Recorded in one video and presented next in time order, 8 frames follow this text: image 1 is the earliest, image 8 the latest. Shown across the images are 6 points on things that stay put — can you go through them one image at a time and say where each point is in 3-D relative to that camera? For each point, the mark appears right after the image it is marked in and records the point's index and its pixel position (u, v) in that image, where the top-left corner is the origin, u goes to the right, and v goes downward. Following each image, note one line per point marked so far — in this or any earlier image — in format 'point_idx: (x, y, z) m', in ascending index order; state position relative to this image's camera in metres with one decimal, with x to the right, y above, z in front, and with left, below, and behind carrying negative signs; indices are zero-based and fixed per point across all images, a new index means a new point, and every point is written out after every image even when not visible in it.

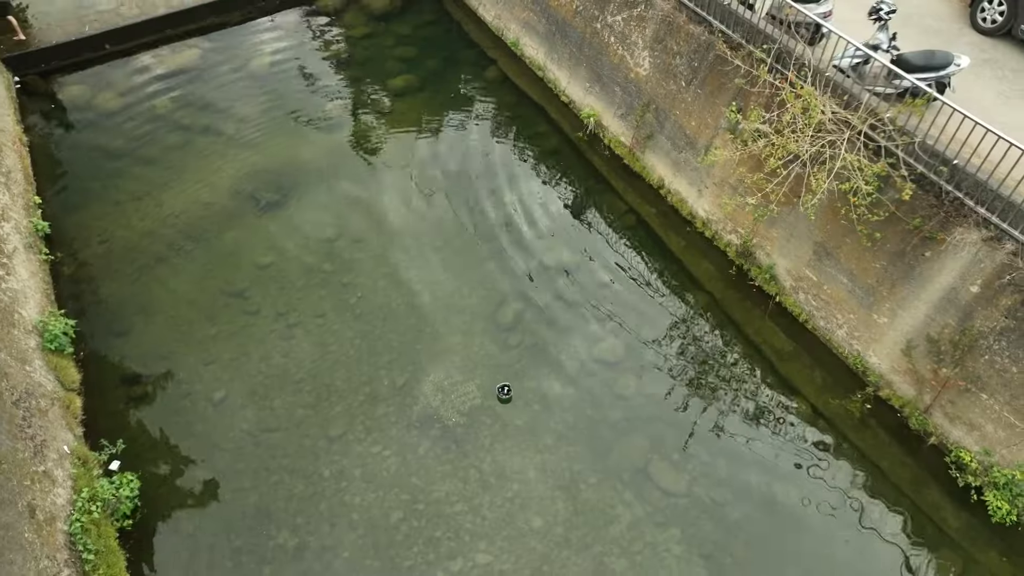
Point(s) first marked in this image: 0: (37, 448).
0: (-4.2, -1.4, +6.3) m
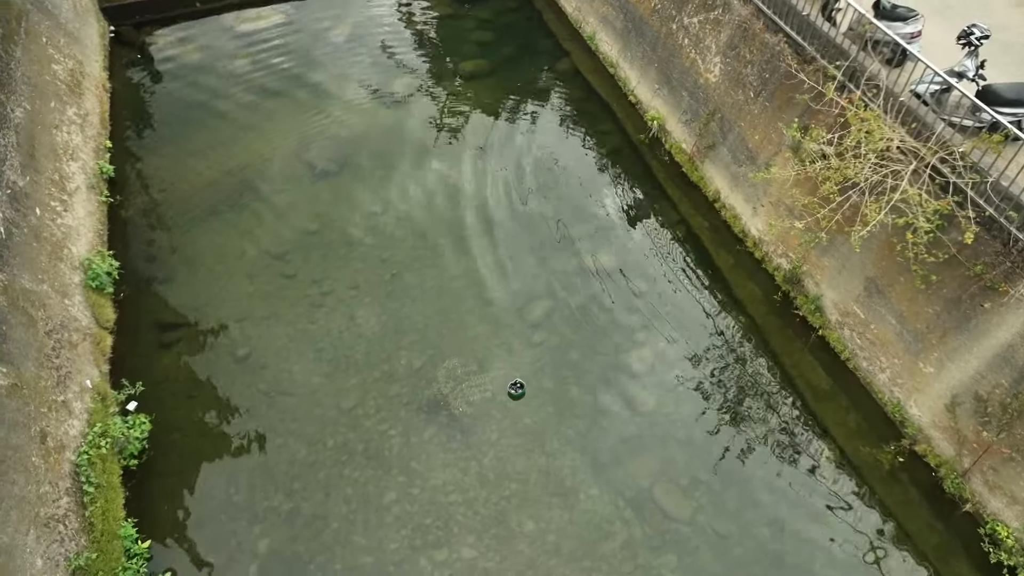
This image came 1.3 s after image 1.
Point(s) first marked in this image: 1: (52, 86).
0: (-4.2, -0.8, +6.6) m
1: (-5.9, +2.6, +9.2) m
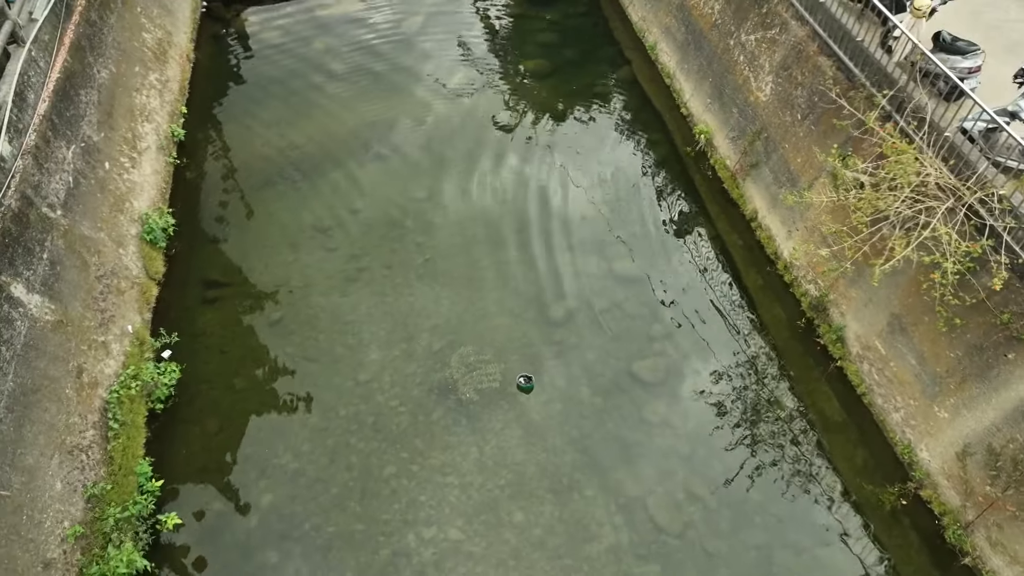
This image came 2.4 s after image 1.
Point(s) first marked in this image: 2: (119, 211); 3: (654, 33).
0: (-4.1, -0.3, +7.2) m
1: (-5.2, +3.2, +9.9) m
2: (-4.4, +0.9, +8.1) m
3: (+2.2, +4.0, +11.2) m
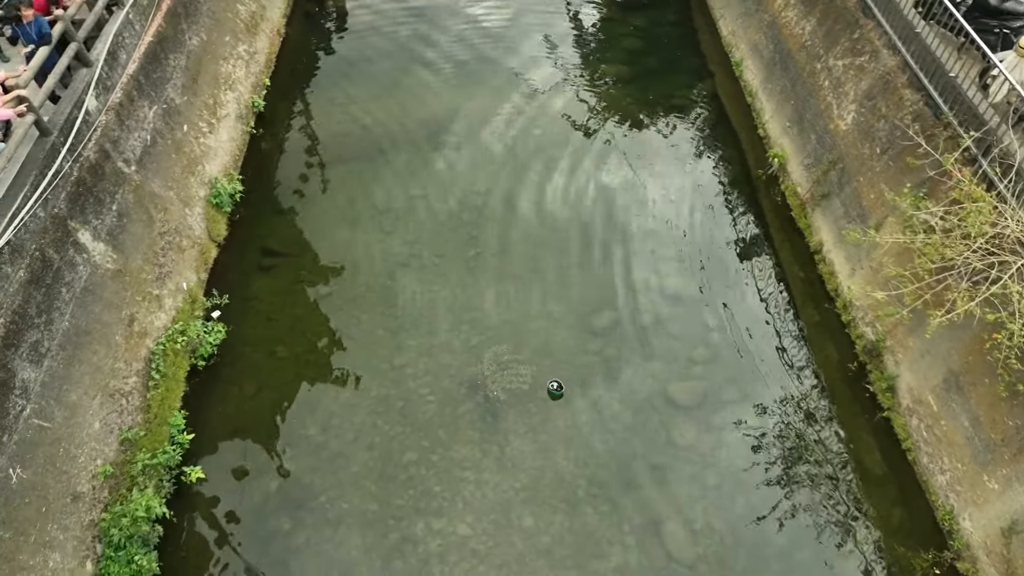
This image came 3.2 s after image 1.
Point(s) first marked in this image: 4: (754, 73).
0: (-3.7, +0.1, +7.5) m
1: (-4.1, +3.8, +10.3) m
2: (-3.8, +1.4, +8.5) m
3: (+3.5, +3.6, +10.9) m
4: (+3.5, +3.1, +10.4) m
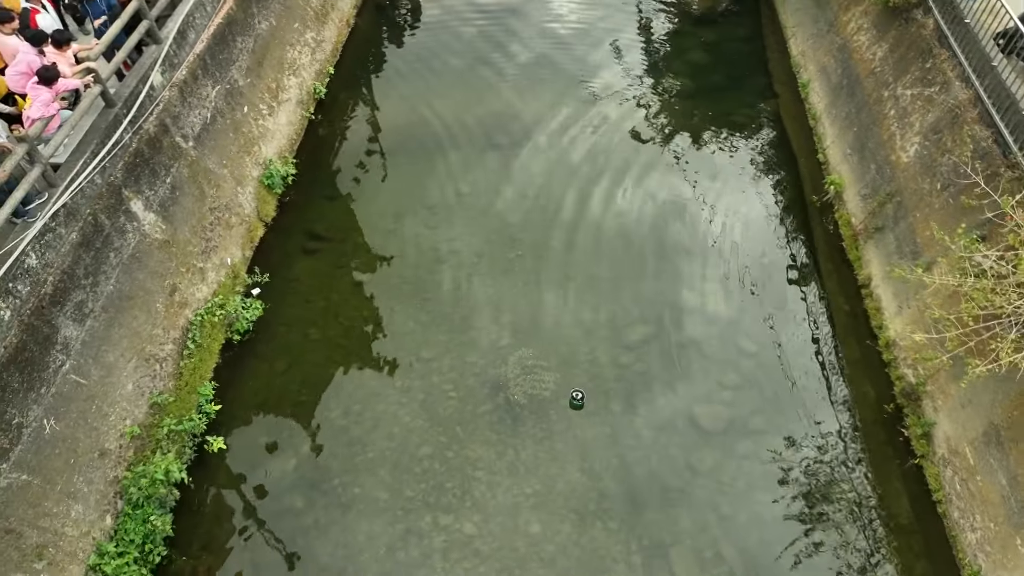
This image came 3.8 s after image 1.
0: (-3.3, +0.4, +7.8) m
1: (-3.1, +4.1, +10.6) m
2: (-3.2, +1.6, +8.8) m
3: (+4.4, +3.2, +10.5) m
4: (+4.3, +2.7, +10.1) m
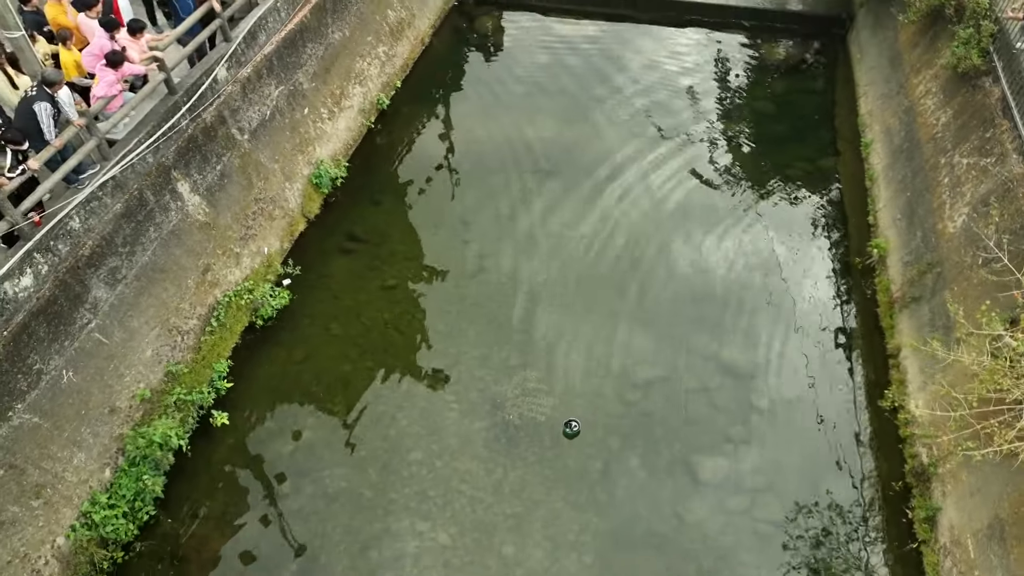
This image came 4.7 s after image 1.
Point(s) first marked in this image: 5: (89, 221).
0: (-3.1, +0.6, +8.3) m
1: (-2.1, +4.1, +11.2) m
2: (-2.7, +1.8, +9.3) m
3: (+5.1, +2.2, +10.2) m
4: (+5.0, +1.8, +9.8) m
5: (-3.8, +0.6, +6.5) m
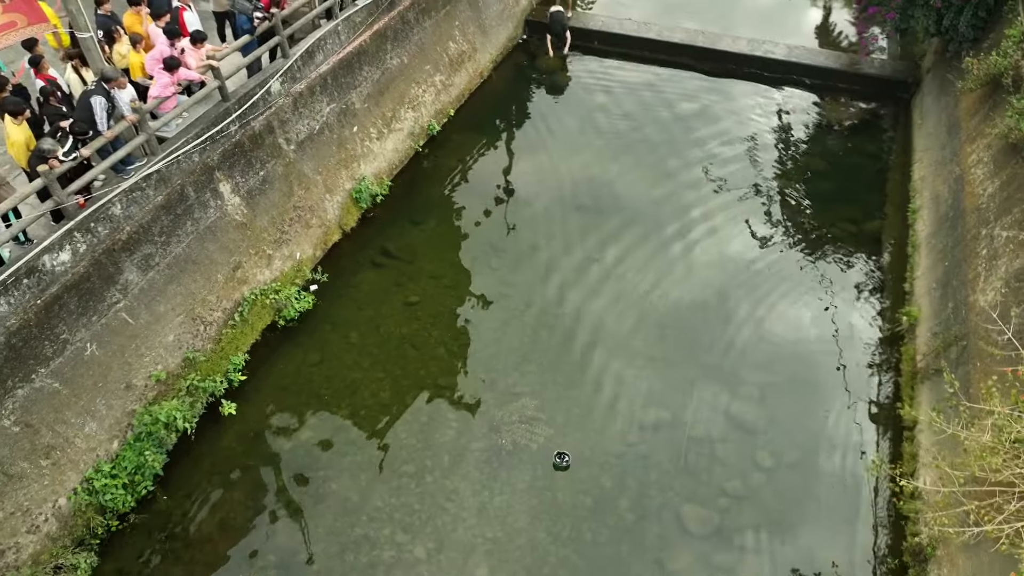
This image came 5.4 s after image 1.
0: (-2.8, +0.6, +8.7) m
1: (-1.2, +3.8, +11.7) m
2: (-2.3, +1.6, +9.7) m
3: (+5.7, +1.2, +9.9) m
4: (+5.4, +0.8, +9.5) m
5: (-3.7, +0.8, +7.1) m
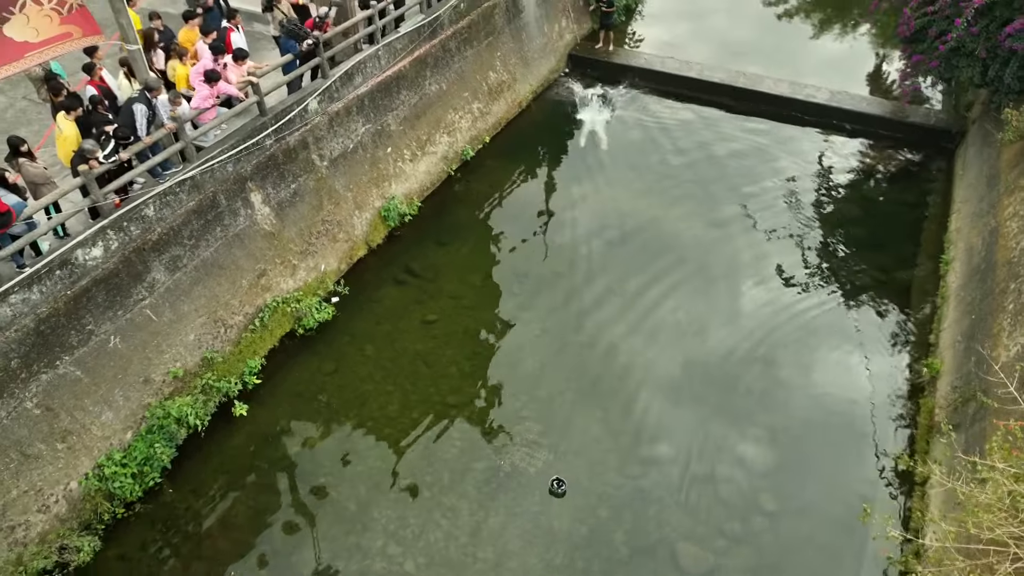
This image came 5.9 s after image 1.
0: (-2.6, +0.5, +9.0) m
1: (-0.6, +3.4, +12.0) m
2: (-1.9, +1.4, +10.0) m
3: (+6.0, +0.5, +9.6) m
4: (+5.7, +0.1, +9.2) m
5: (-3.6, +0.8, +7.5) m
